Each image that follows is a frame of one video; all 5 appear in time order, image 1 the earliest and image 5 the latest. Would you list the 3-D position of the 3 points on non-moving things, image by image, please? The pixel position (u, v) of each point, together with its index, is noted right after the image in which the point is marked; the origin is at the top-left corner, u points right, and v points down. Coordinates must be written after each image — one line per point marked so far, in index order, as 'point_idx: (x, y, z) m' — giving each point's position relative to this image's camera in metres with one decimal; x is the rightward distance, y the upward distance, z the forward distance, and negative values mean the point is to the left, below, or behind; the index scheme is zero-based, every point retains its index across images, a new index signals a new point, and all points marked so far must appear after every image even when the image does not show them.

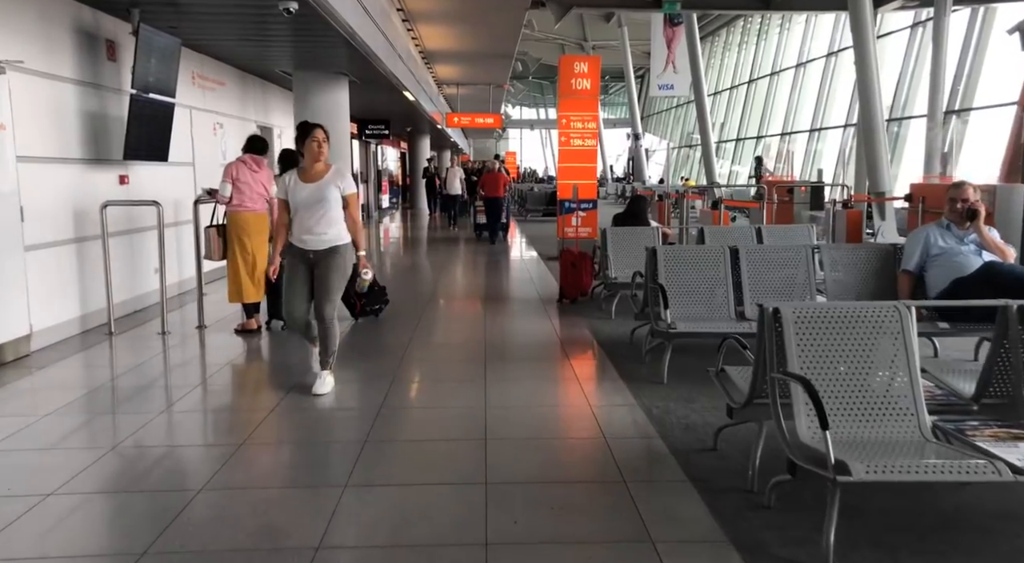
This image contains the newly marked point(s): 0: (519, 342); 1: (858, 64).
0: (+0.1, -0.5, +6.8) m
1: (+5.4, +3.4, +12.0) m
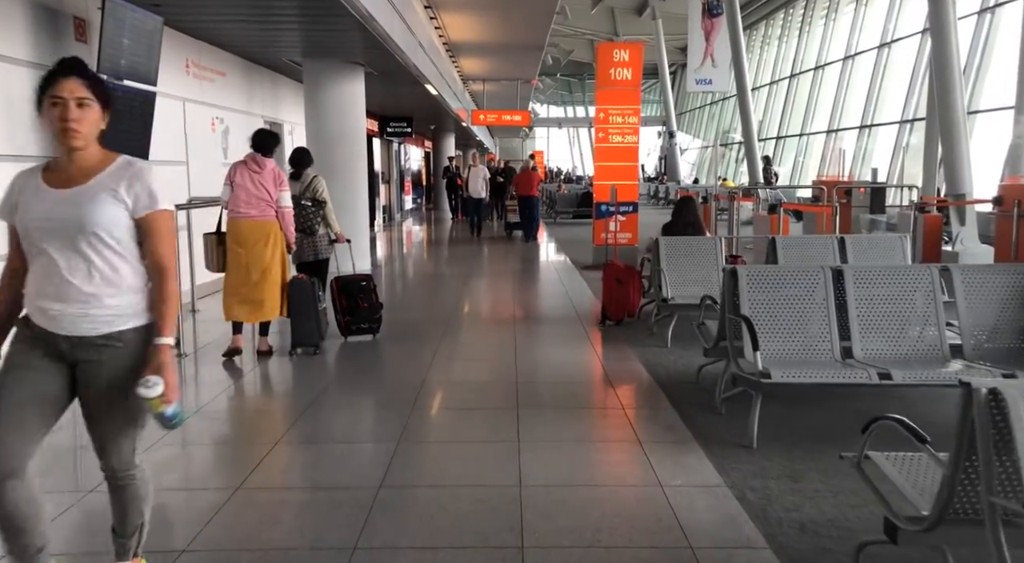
0: (+0.3, -0.7, +5.6) m
1: (+5.8, +3.2, +10.7) m
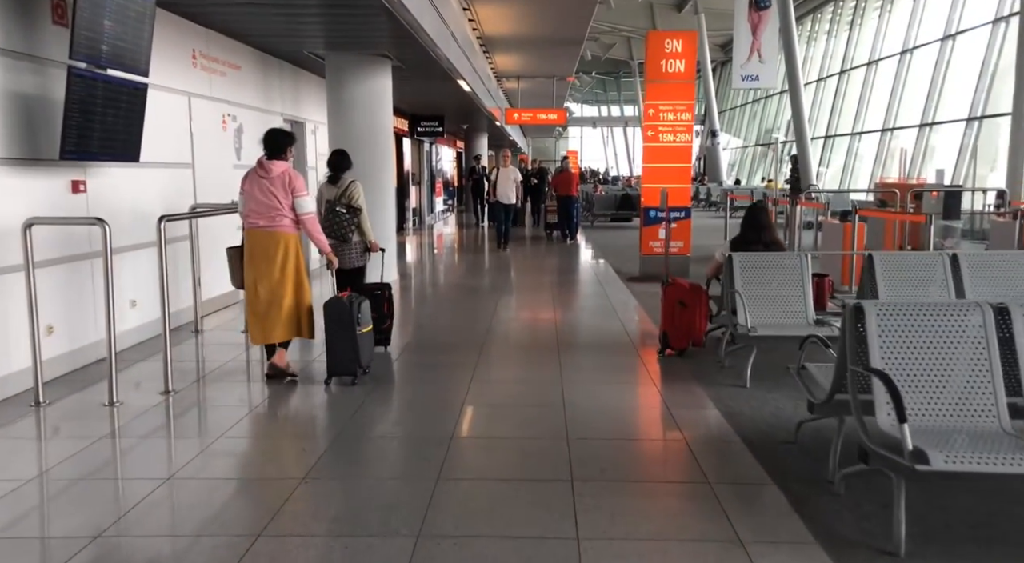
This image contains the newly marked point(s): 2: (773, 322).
0: (+0.6, -0.9, +4.6) m
1: (+6.3, +3.0, +9.5) m
2: (+1.9, -0.3, +5.5) m
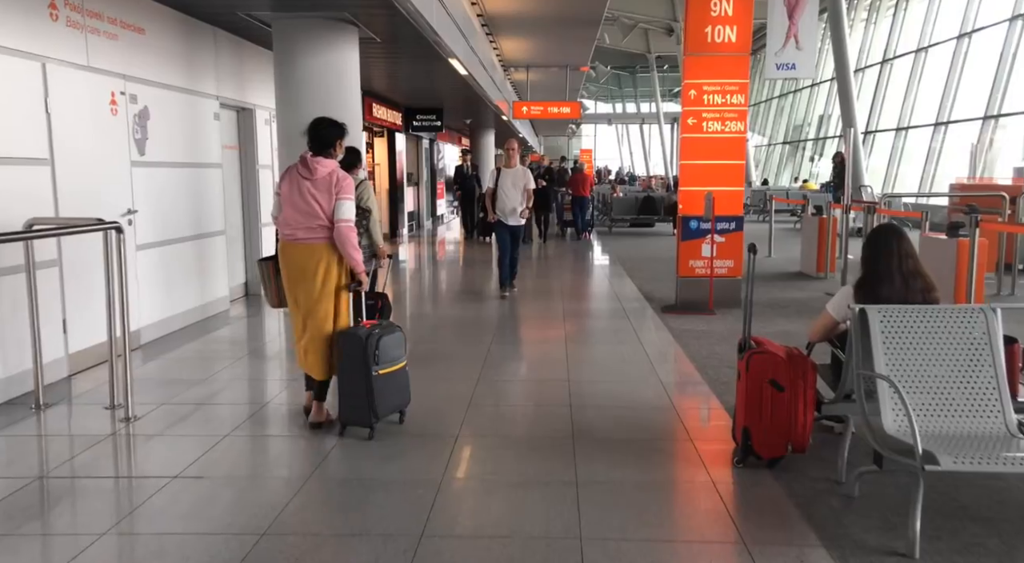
0: (+0.5, -1.2, +2.3) m
1: (+6.3, +2.7, +7.1) m
2: (+1.8, -0.6, +3.2) m
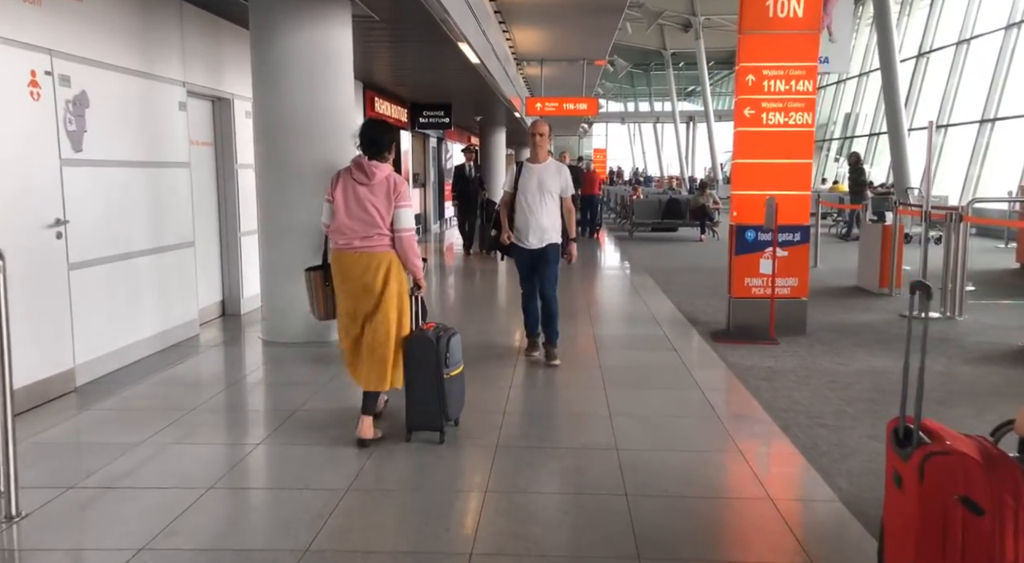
0: (+0.7, -1.4, +0.9) m
1: (+6.5, +2.5, +5.6) m
2: (+1.9, -0.8, +1.8) m
